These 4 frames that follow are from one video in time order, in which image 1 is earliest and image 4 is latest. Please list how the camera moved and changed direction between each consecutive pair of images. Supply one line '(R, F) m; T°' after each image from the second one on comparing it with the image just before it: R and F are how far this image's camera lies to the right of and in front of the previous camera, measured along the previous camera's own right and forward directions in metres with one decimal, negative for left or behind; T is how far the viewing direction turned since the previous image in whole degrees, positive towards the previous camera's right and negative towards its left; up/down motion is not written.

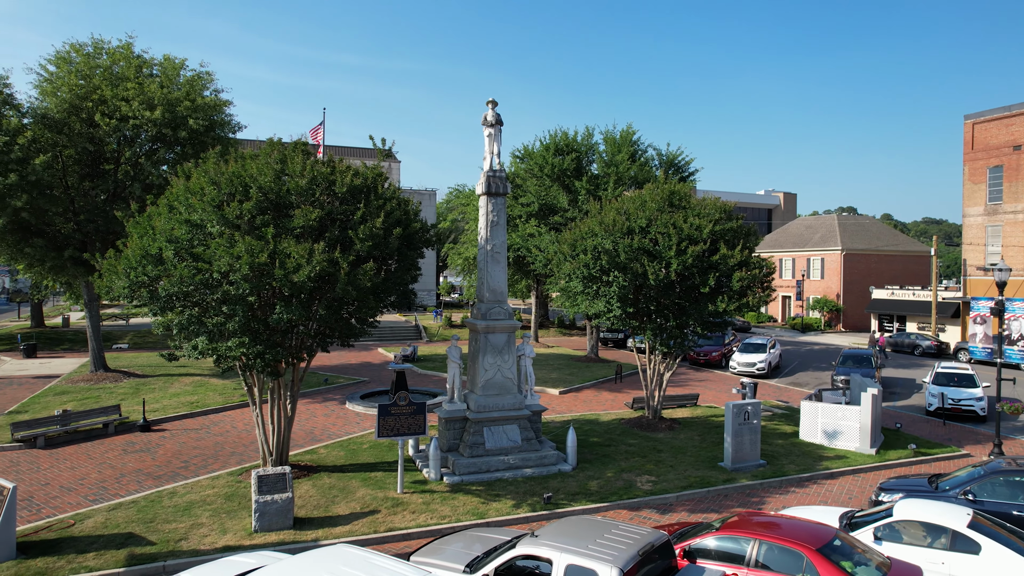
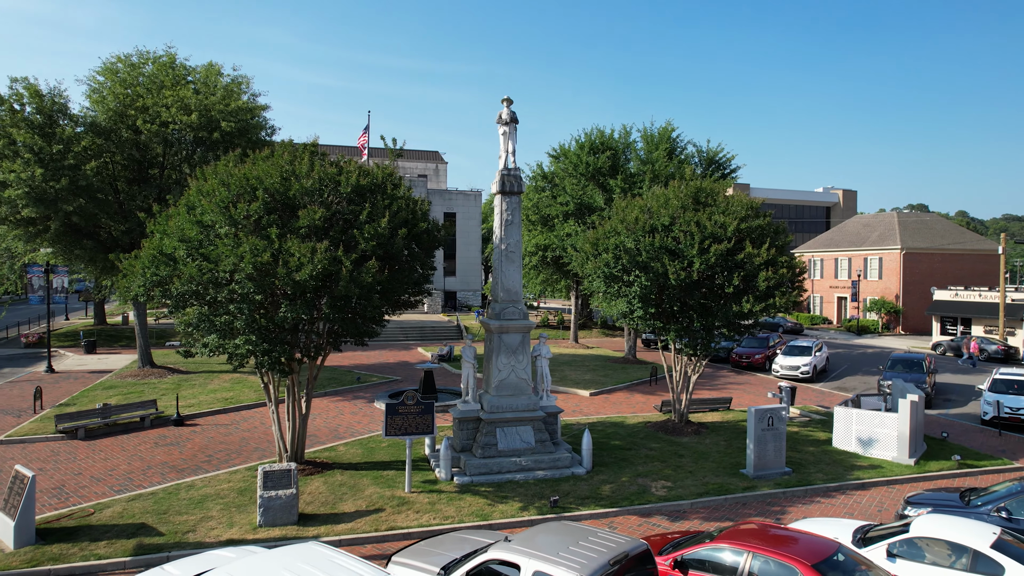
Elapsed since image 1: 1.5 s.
(+0.8, +0.2) m; -5°
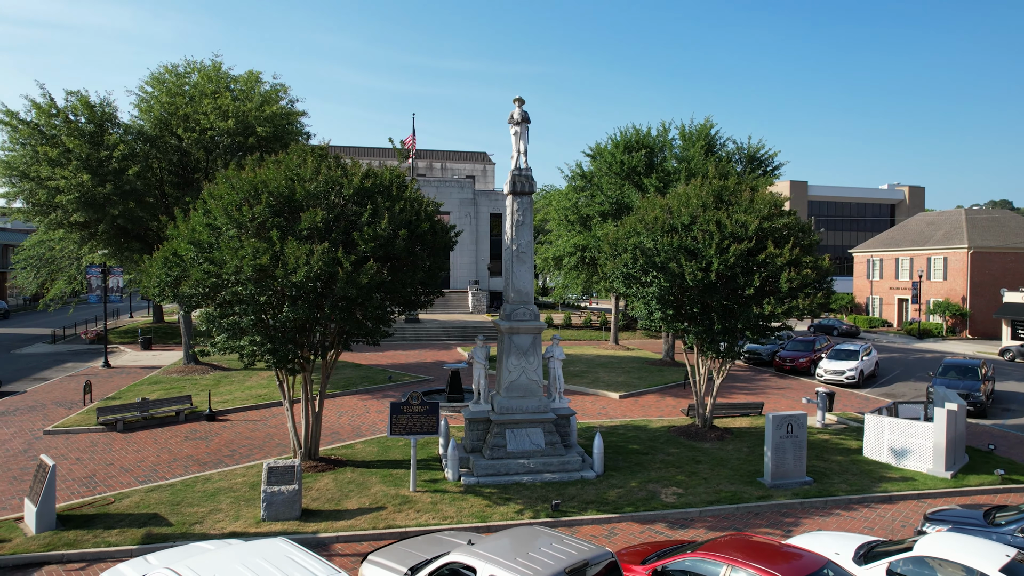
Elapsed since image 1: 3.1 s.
(+0.9, +0.1) m; -5°
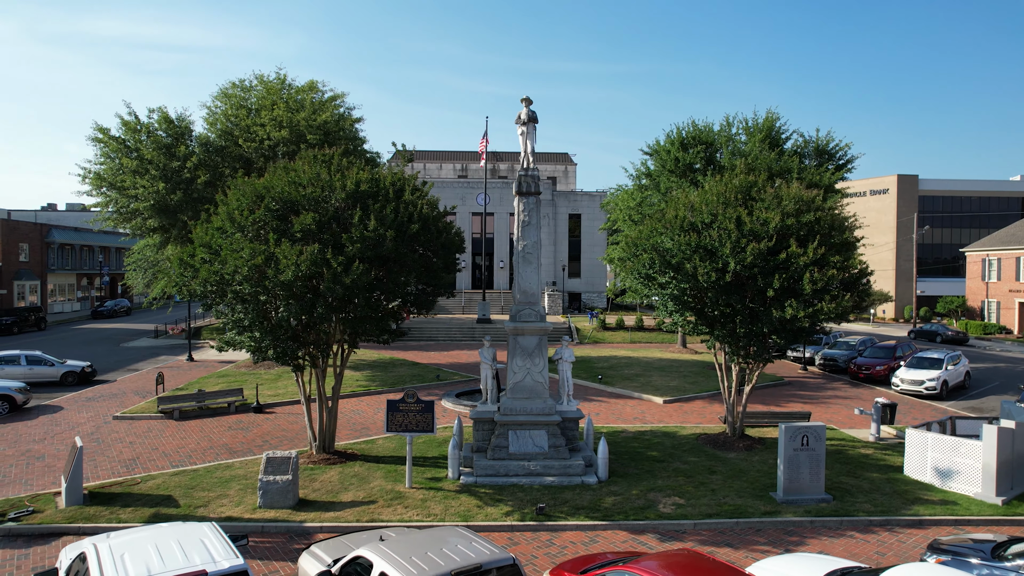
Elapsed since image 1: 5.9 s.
(+1.8, +0.2) m; -8°
